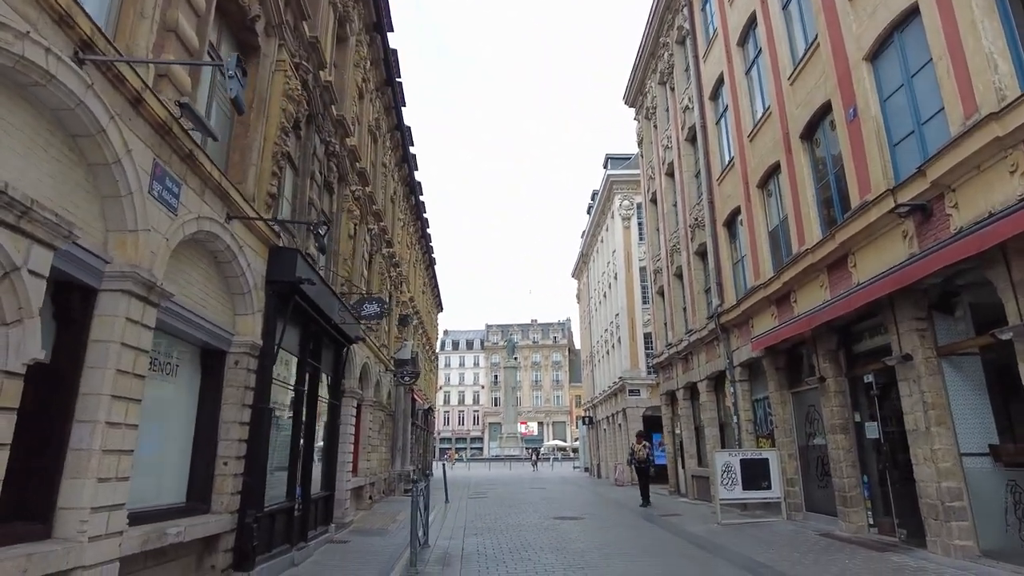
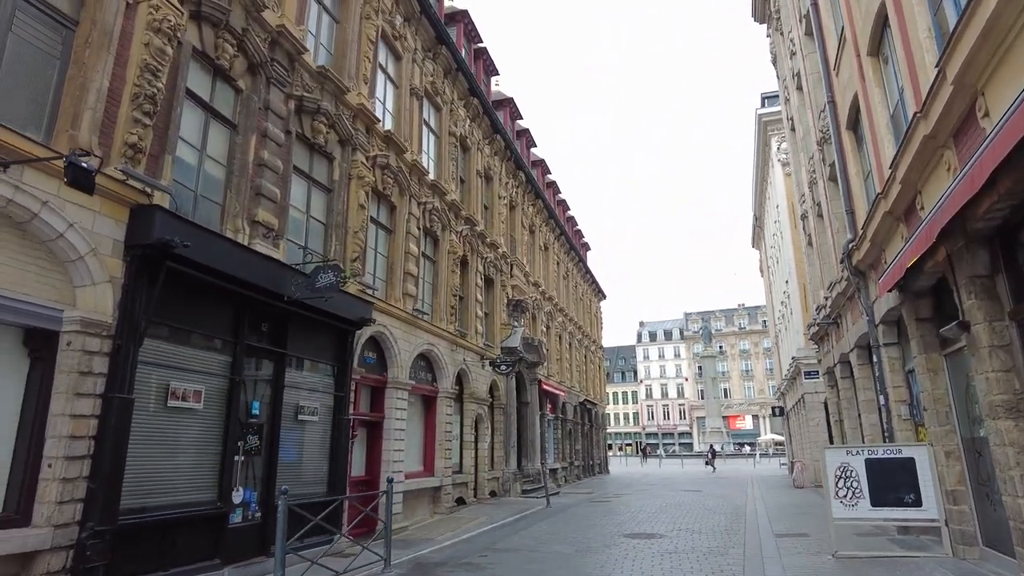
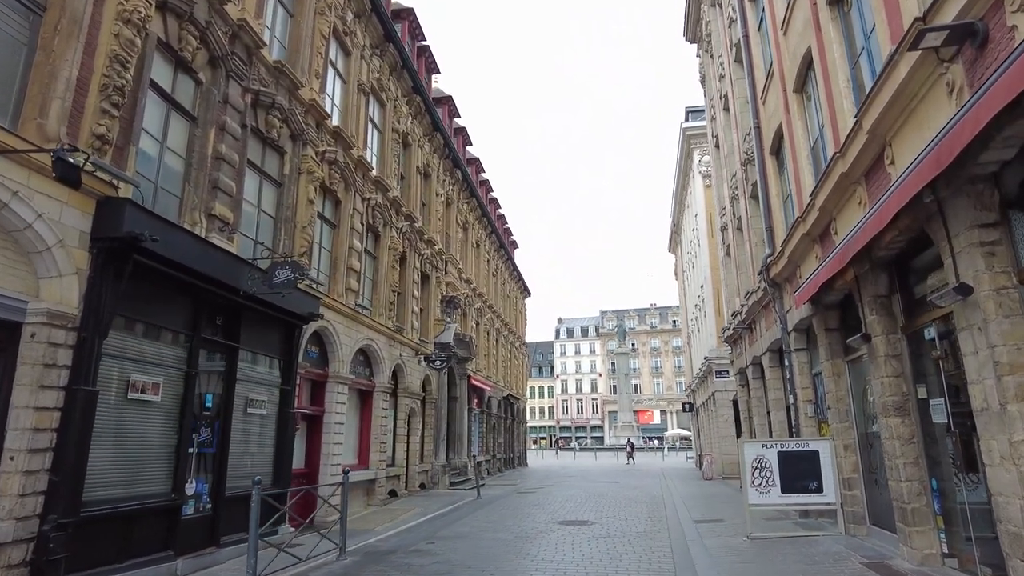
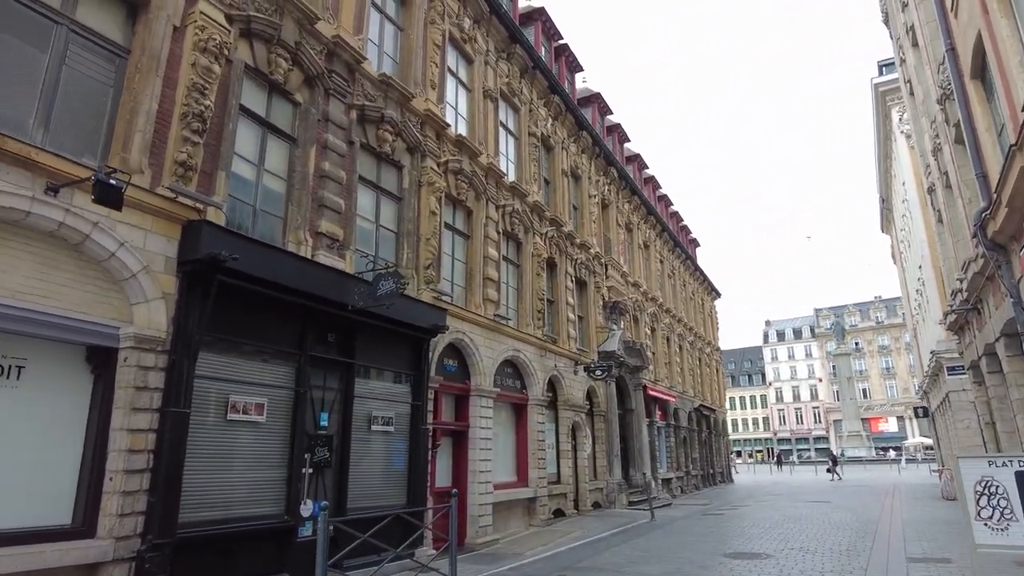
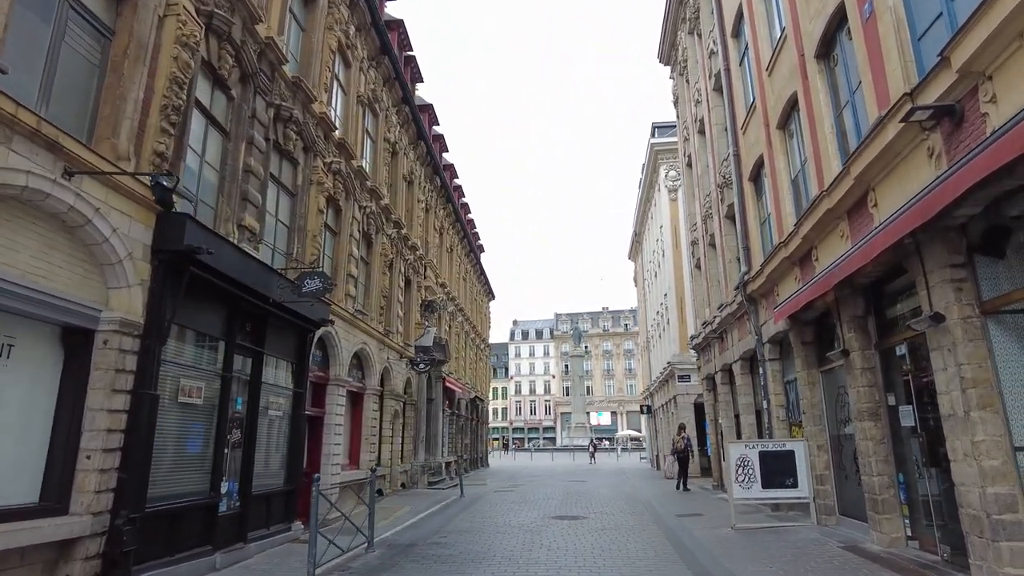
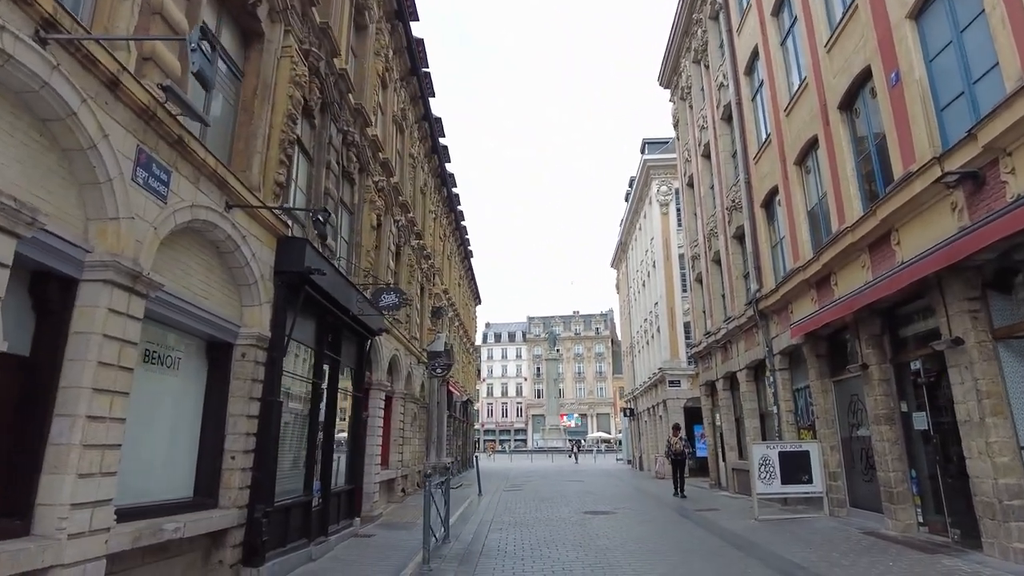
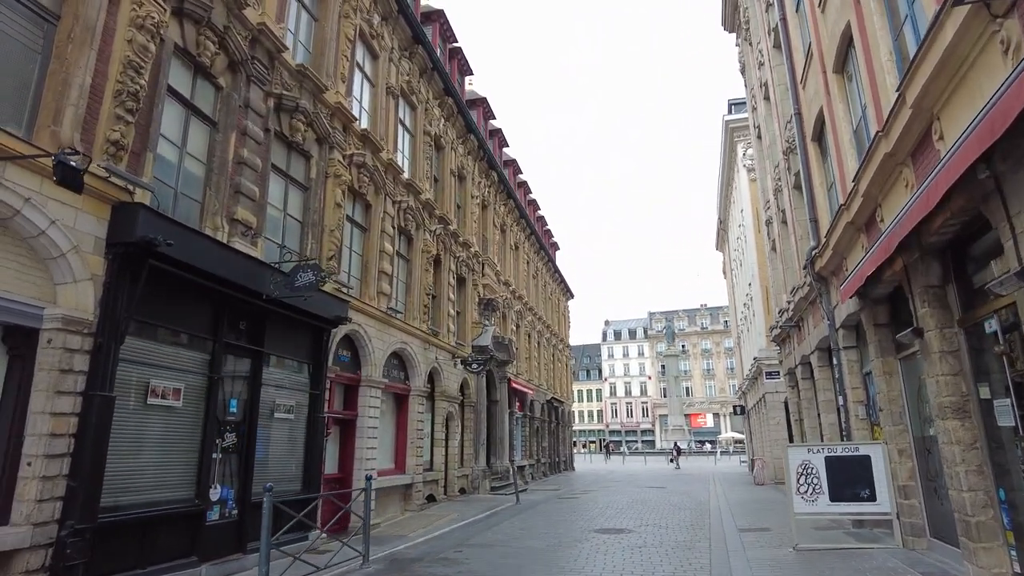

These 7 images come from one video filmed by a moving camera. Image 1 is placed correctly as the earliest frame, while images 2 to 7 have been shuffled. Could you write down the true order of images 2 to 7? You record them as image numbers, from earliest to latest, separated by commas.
6, 5, 3, 7, 2, 4
